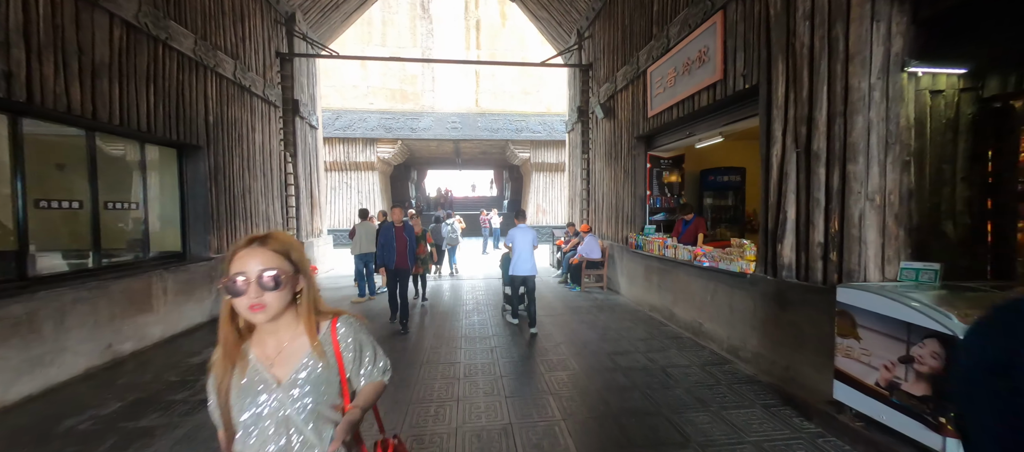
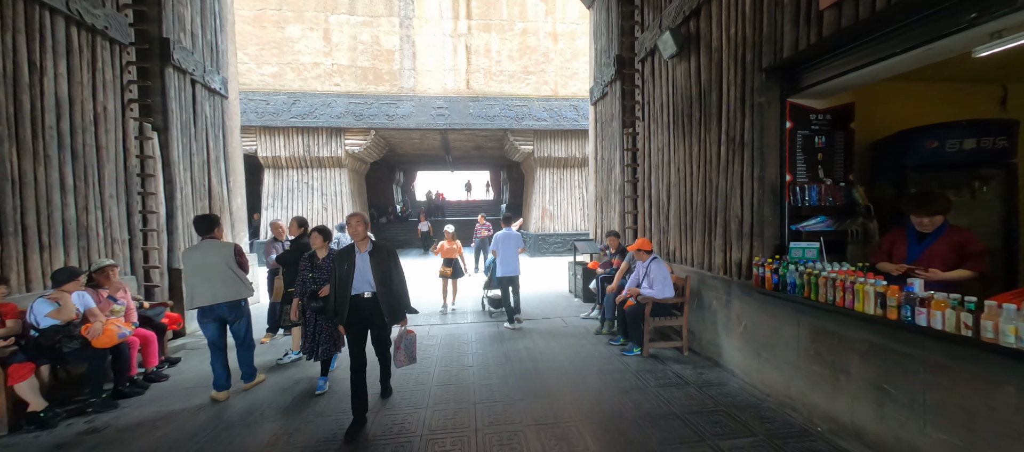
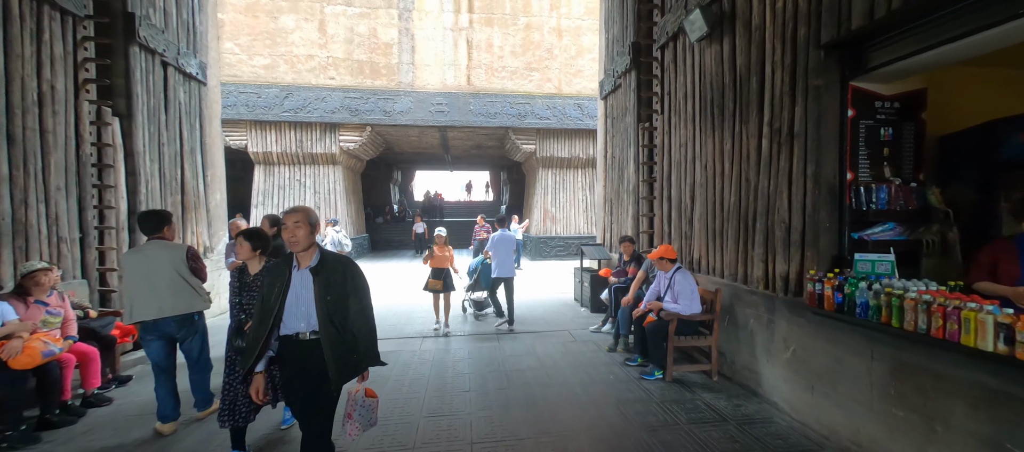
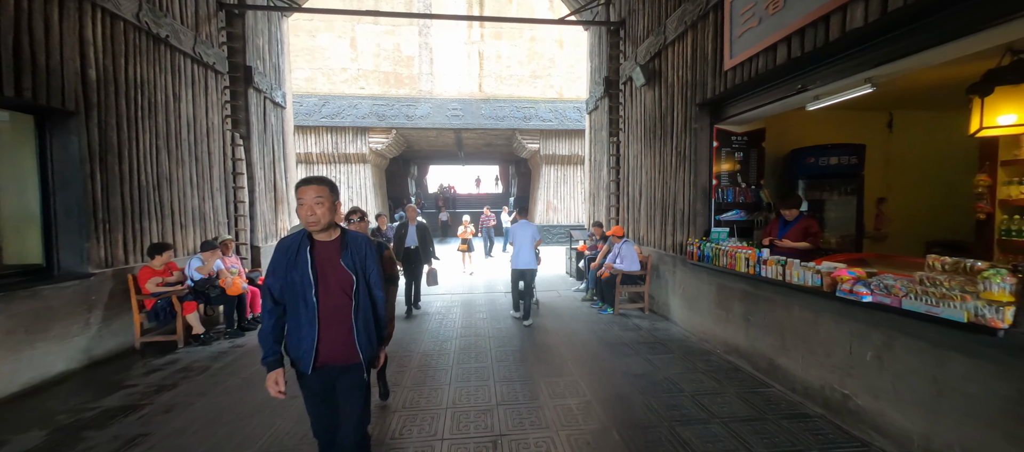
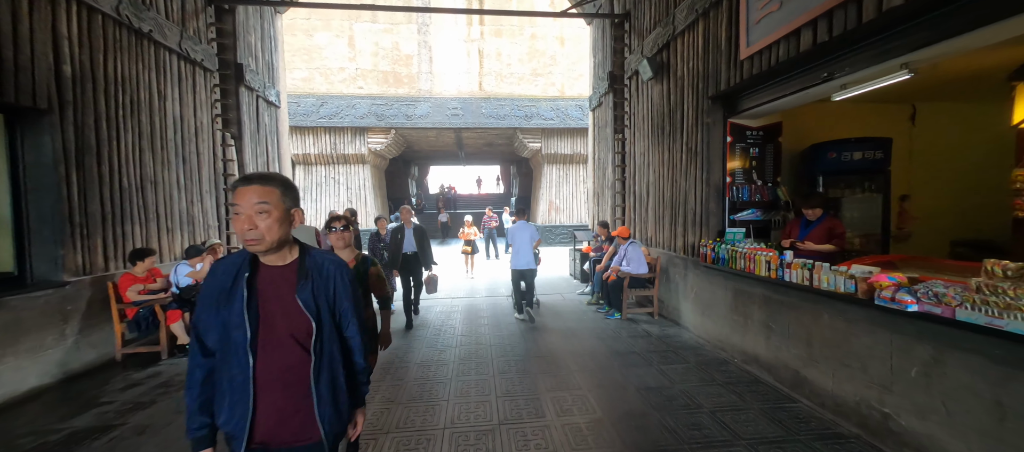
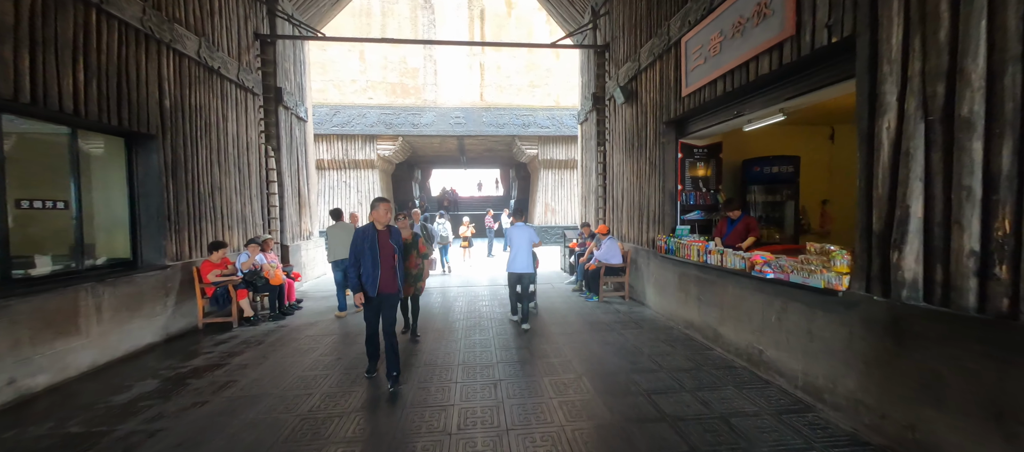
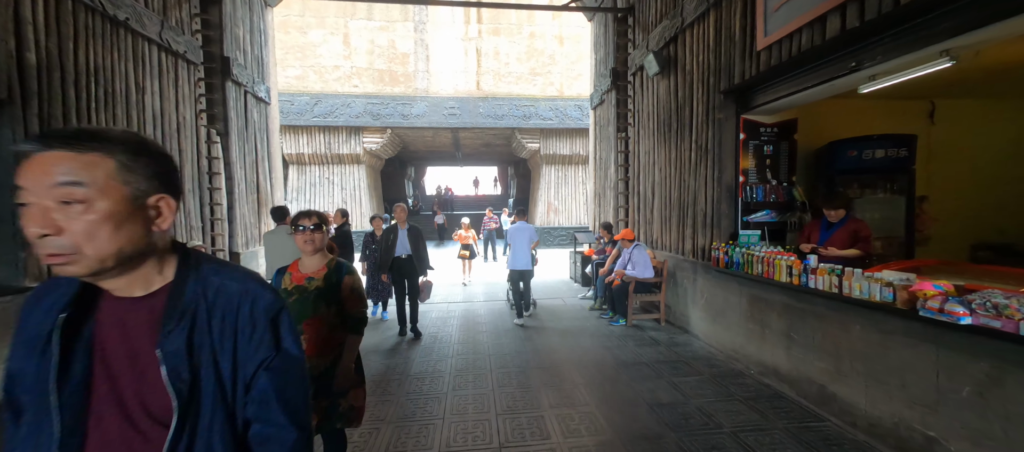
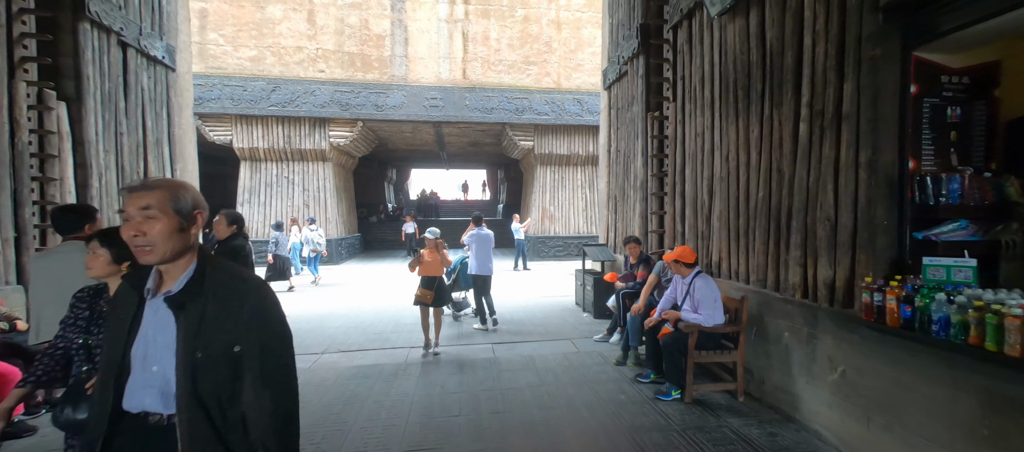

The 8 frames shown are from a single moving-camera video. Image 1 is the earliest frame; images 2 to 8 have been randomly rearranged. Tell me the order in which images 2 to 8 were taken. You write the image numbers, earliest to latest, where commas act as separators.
6, 4, 5, 7, 2, 3, 8
